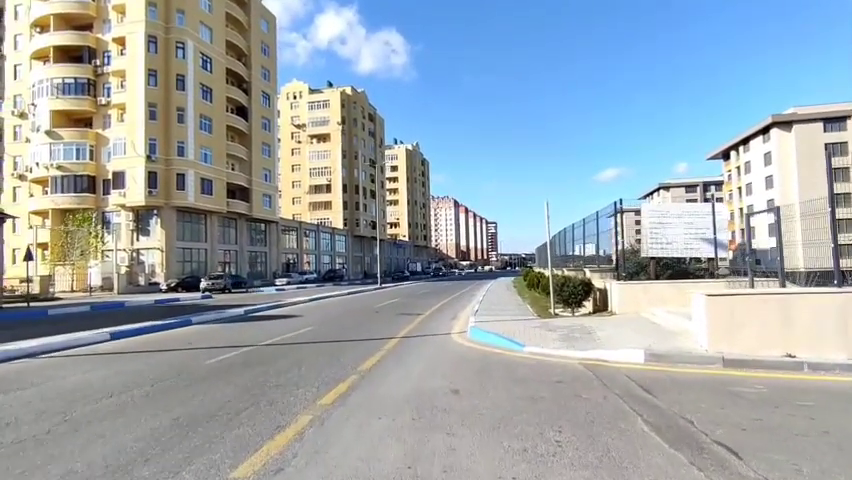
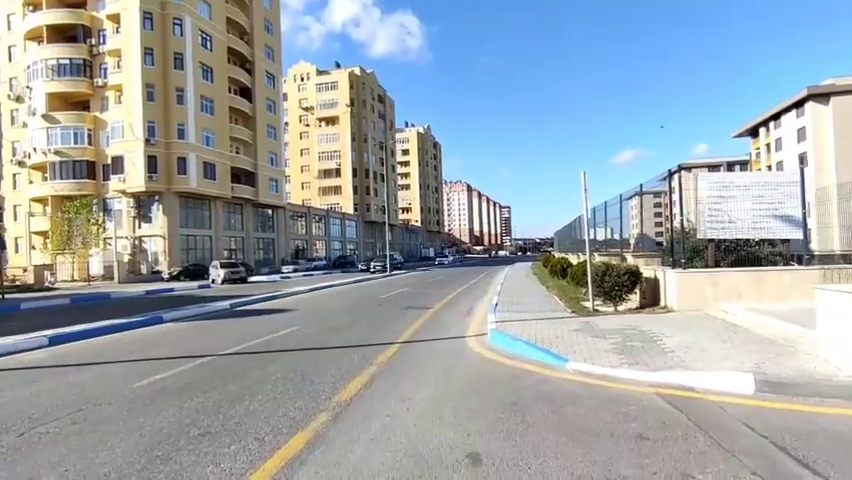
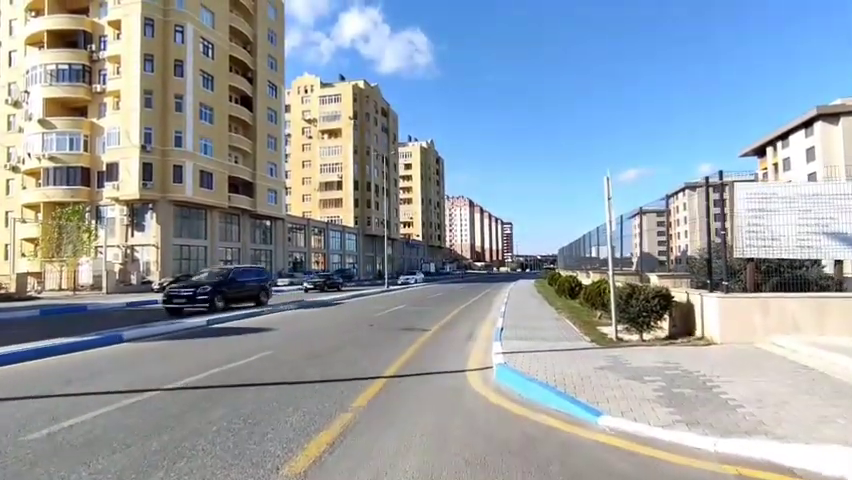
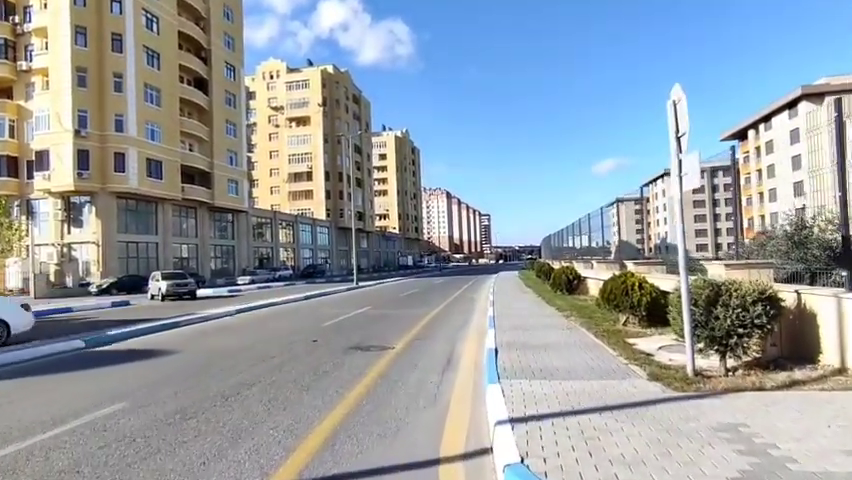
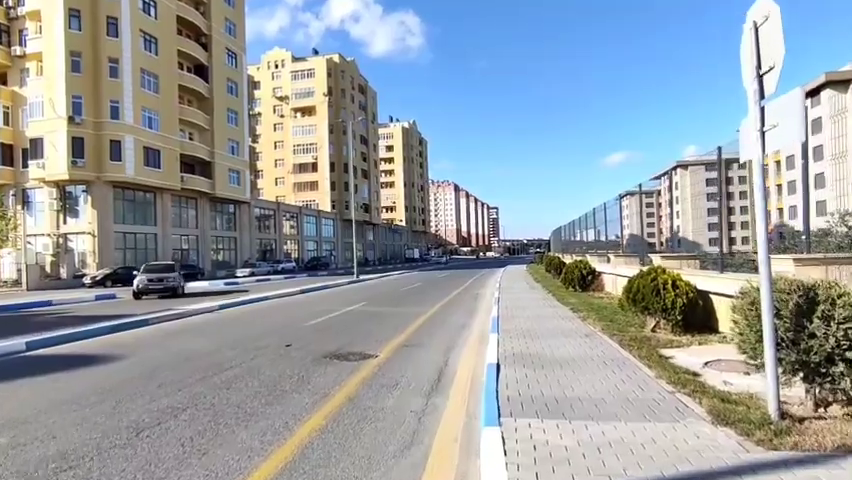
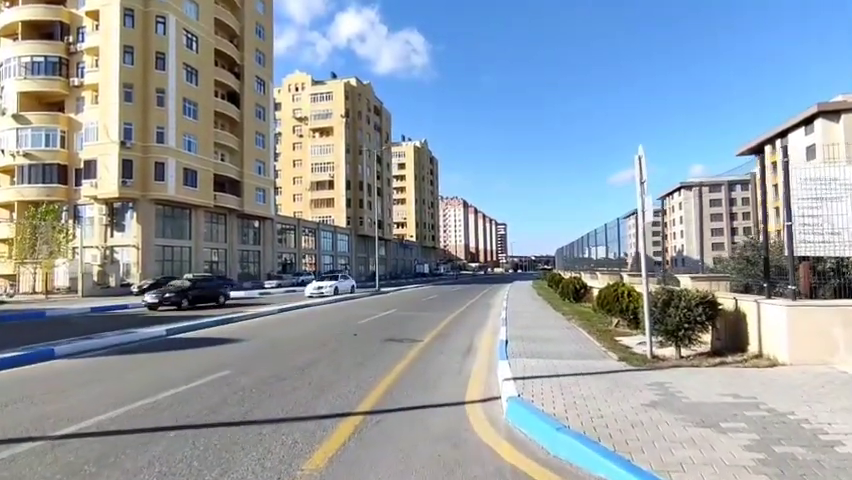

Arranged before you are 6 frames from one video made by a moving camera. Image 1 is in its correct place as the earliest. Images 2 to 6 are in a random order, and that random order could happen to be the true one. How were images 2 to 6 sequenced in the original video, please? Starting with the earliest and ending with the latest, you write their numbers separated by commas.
2, 3, 6, 4, 5
